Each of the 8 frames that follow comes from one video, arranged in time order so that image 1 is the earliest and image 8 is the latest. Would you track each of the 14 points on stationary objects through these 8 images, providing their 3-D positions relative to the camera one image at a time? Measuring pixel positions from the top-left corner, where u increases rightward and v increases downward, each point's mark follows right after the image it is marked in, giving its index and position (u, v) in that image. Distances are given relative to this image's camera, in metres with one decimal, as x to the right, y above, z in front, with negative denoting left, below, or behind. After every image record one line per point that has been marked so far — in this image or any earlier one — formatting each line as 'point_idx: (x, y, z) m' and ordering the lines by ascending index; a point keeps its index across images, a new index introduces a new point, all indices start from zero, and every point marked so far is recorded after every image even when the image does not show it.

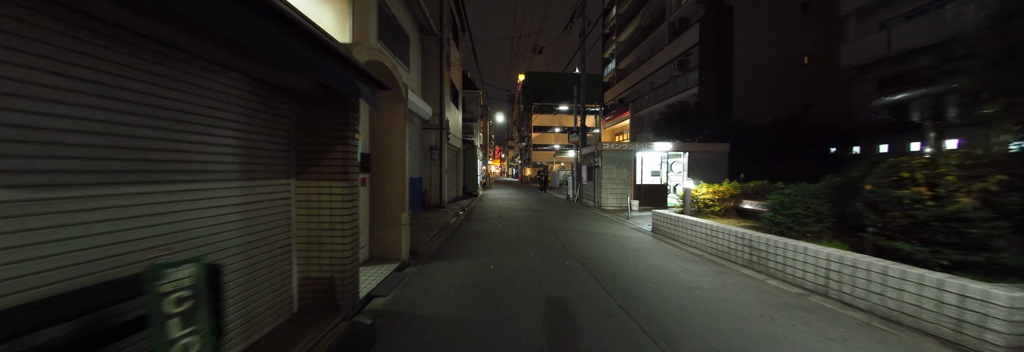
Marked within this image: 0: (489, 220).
0: (-1.0, -1.8, +9.0) m
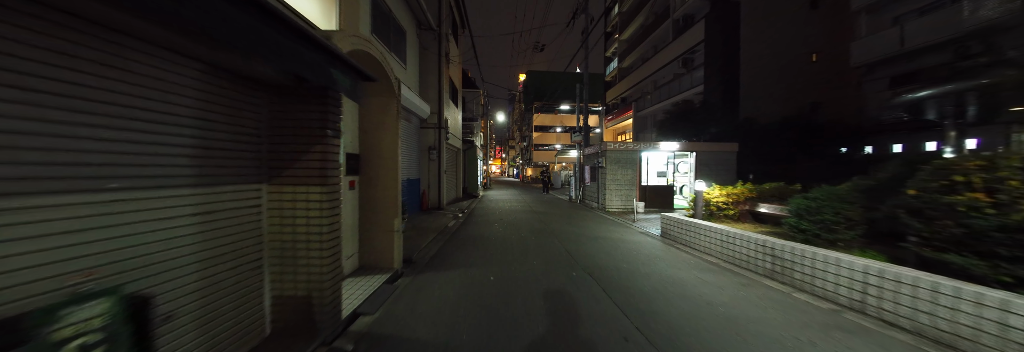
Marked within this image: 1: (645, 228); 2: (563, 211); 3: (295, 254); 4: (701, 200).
0: (-0.9, -1.9, +8.6) m
1: (+5.4, -2.1, +9.0) m
2: (+2.5, -1.8, +10.8) m
3: (-2.8, -1.0, +2.9) m
4: (+6.1, -0.8, +7.2) m
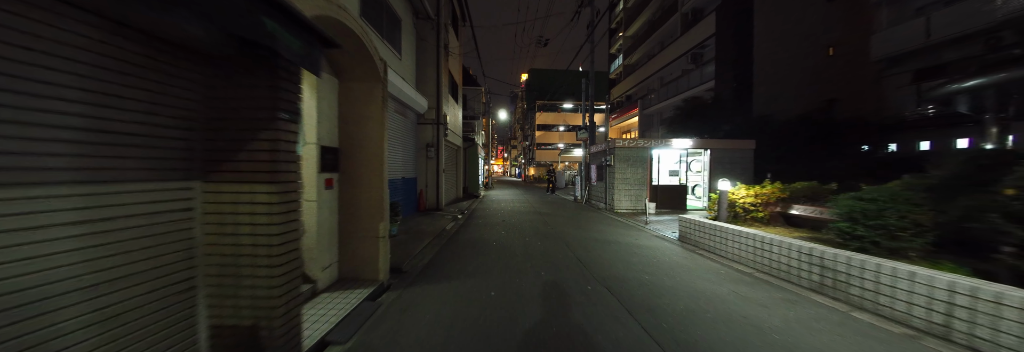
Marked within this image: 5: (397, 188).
0: (-0.8, -1.8, +7.9) m
1: (+5.5, -2.0, +8.3) m
2: (+2.7, -1.7, +10.1) m
3: (-2.8, -1.0, +2.3) m
4: (+6.2, -0.7, +6.5) m
5: (-3.9, -0.4, +7.5) m
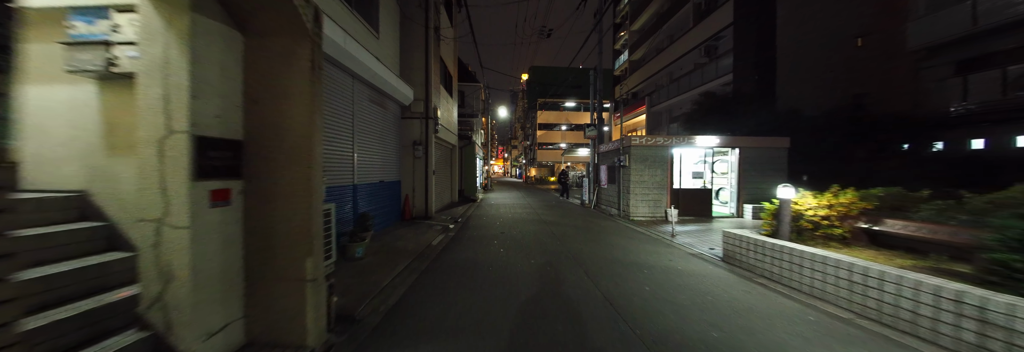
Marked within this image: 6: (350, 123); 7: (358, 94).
0: (-0.8, -1.9, +6.5) m
1: (+5.5, -2.1, +6.8) m
2: (+2.7, -1.8, +8.7) m
3: (-2.8, -1.1, +0.8) m
4: (+6.3, -0.8, +5.0) m
5: (-3.9, -0.6, +6.1) m
6: (-3.9, +1.3, +5.3) m
7: (-3.9, +2.1, +5.7) m
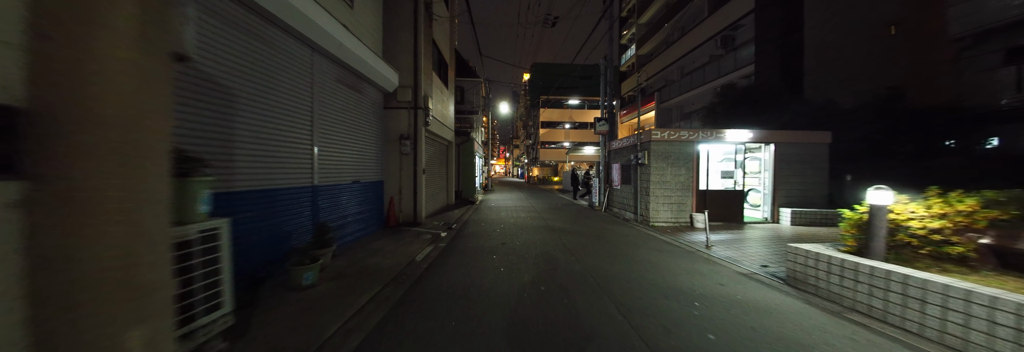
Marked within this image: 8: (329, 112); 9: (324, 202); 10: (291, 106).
0: (-0.7, -1.9, +5.3) m
1: (+5.6, -2.1, +5.6) m
2: (+2.8, -1.8, +7.5) m
3: (-2.7, -1.1, -0.3) m
4: (+6.3, -0.8, +3.8) m
5: (-3.8, -0.5, +4.9) m
6: (-3.8, +1.3, +4.1) m
7: (-3.8, +2.1, +4.5) m
8: (-3.8, +1.3, +4.6) m
9: (-3.8, -0.5, +4.5) m
10: (-3.8, +1.2, +3.8) m
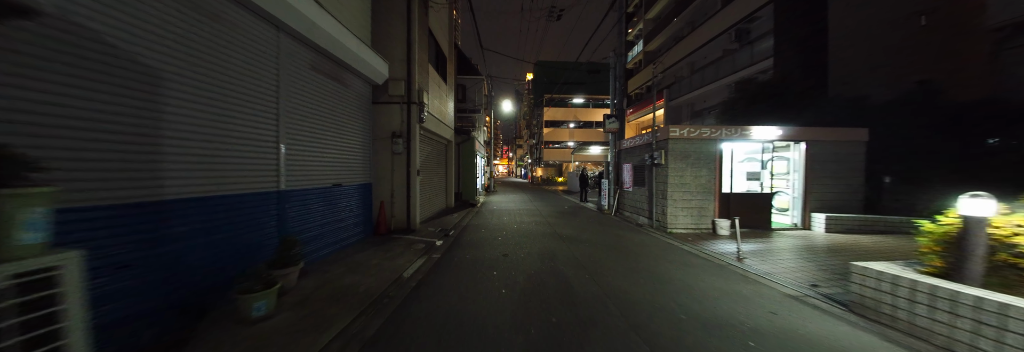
0: (-0.6, -1.9, +4.6) m
1: (+5.7, -2.2, +4.8) m
2: (+2.9, -1.8, +6.7) m
3: (-2.8, -1.1, -1.0) m
4: (+6.4, -0.9, +3.0) m
5: (-3.8, -0.6, +4.2) m
6: (-3.7, +1.3, +3.5) m
7: (-3.8, +2.1, +3.9) m
8: (-3.8, +1.3, +4.0) m
9: (-3.8, -0.6, +3.8) m
10: (-3.7, +1.1, +3.2) m
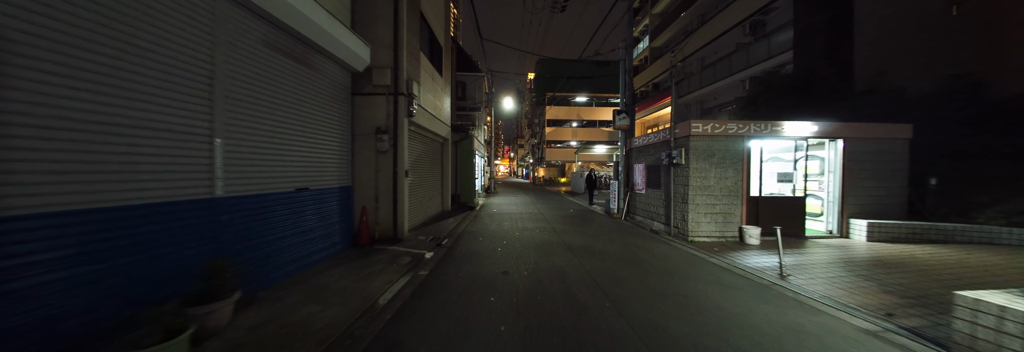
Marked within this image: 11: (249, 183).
0: (-0.6, -2.0, +3.8) m
1: (+5.7, -2.2, +4.0) m
2: (+2.9, -1.9, +5.9) m
3: (-2.8, -1.1, -1.8) m
4: (+6.4, -0.9, +2.2) m
5: (-3.8, -0.6, +3.5) m
6: (-3.7, +1.2, +2.7) m
7: (-3.7, +2.1, +3.1) m
8: (-3.8, +1.2, +3.2) m
9: (-3.7, -0.6, +3.1) m
10: (-3.7, +1.1, +2.4) m
11: (-3.8, -0.1, +3.3) m
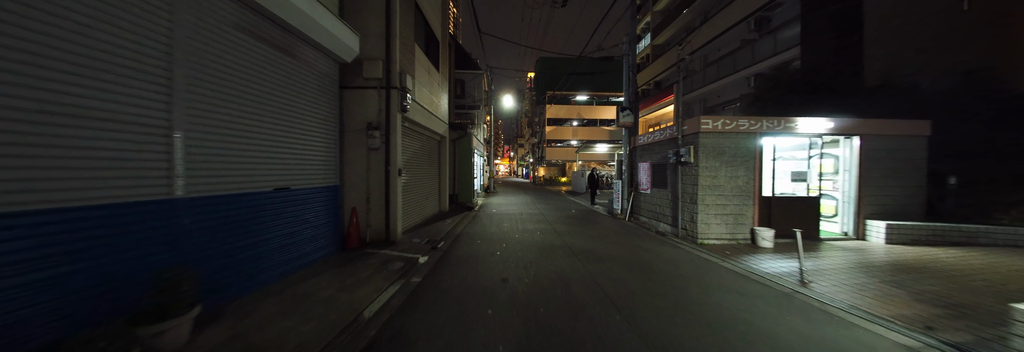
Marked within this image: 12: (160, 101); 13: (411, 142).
0: (-0.6, -2.0, +3.5) m
1: (+5.7, -2.2, +3.7) m
2: (+2.9, -1.9, +5.6) m
3: (-2.8, -1.1, -2.1) m
4: (+6.4, -0.9, +1.8) m
5: (-3.8, -0.6, +3.1) m
6: (-3.7, +1.2, +2.4) m
7: (-3.8, +2.1, +2.8) m
8: (-3.8, +1.3, +2.9) m
9: (-3.7, -0.6, +2.7) m
10: (-3.7, +1.1, +2.1) m
11: (-3.8, -0.1, +2.9) m
12: (-3.7, +0.8, +2.4) m
13: (-3.0, +1.0, +6.5) m
